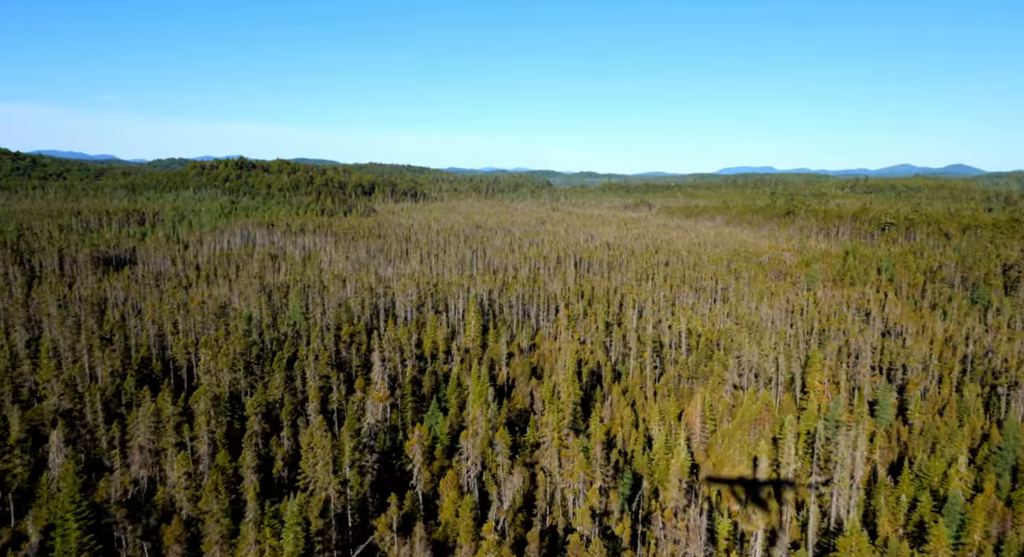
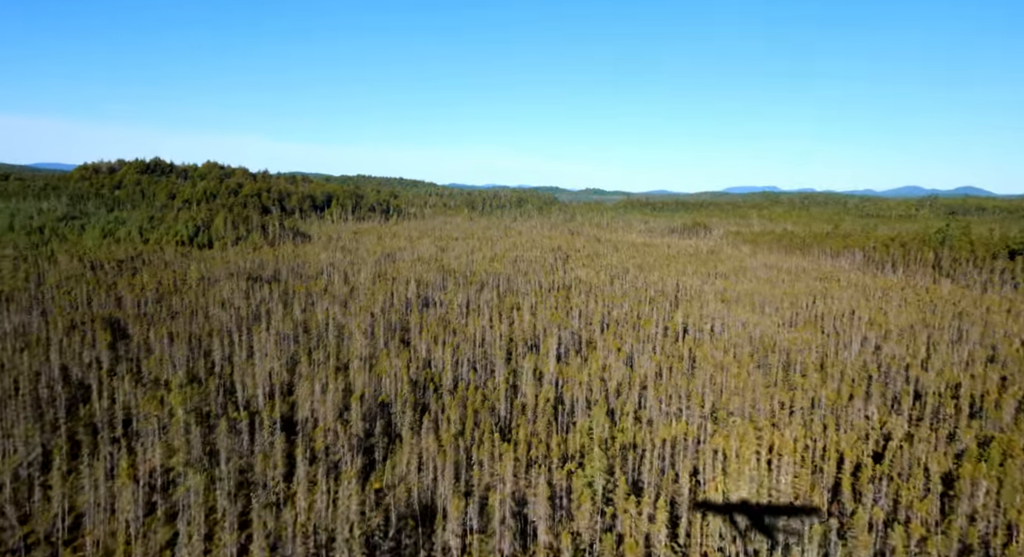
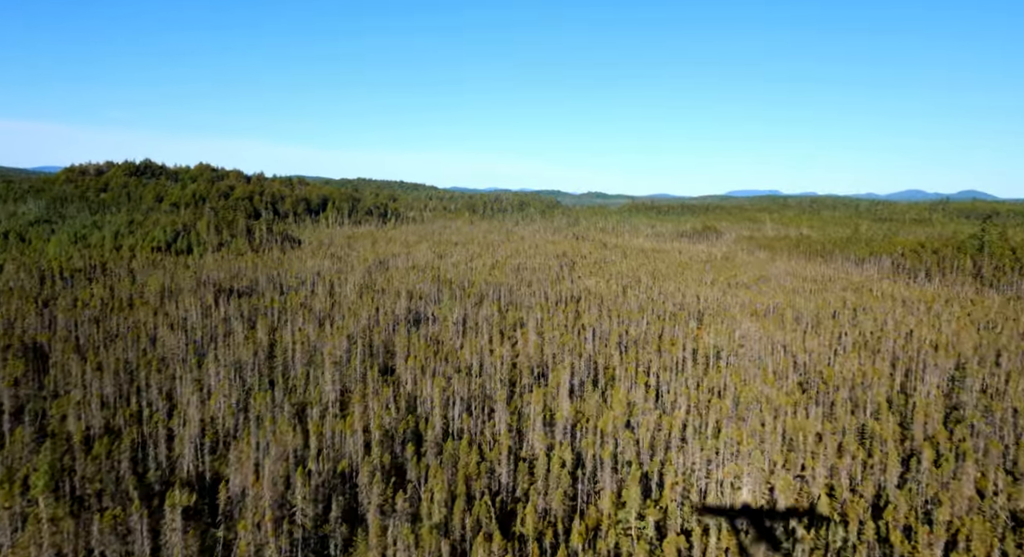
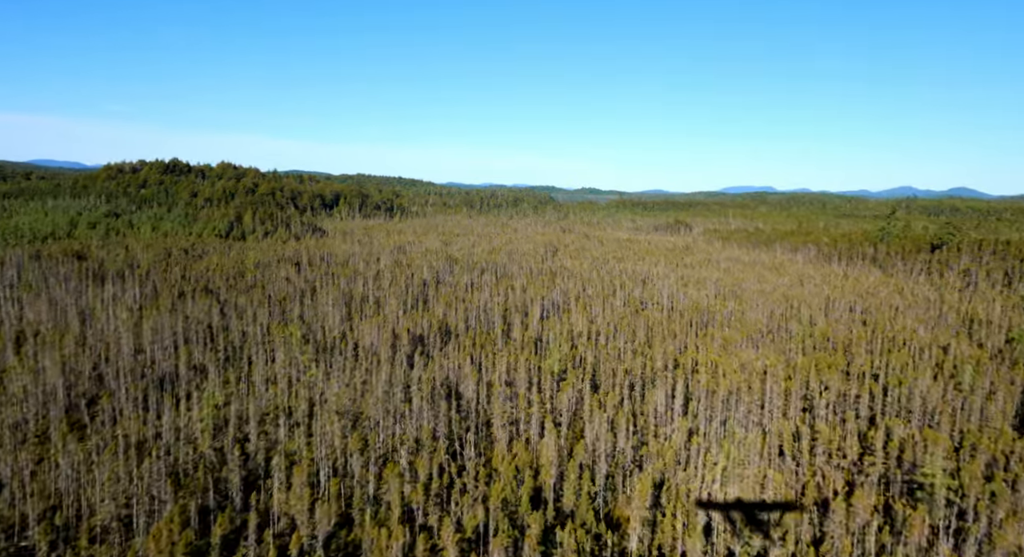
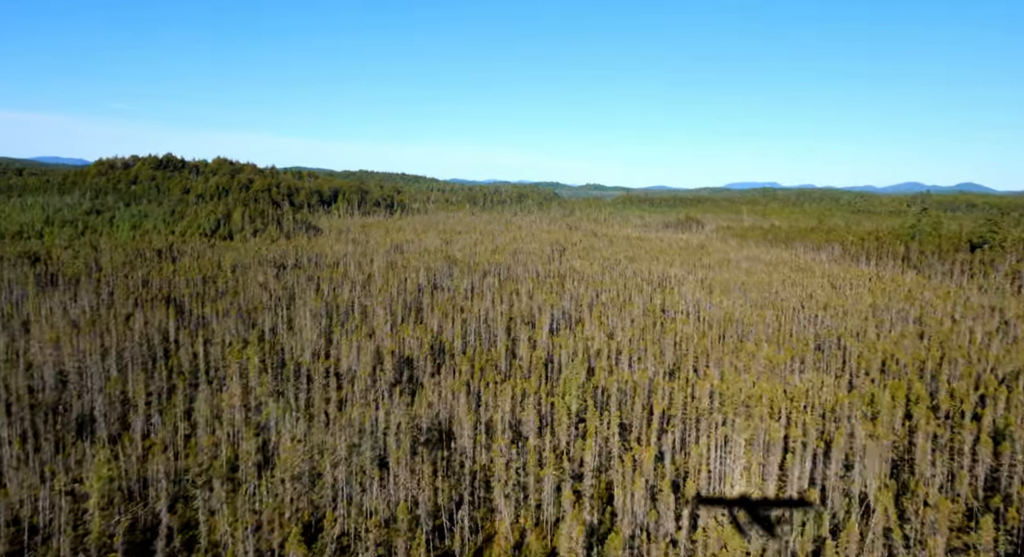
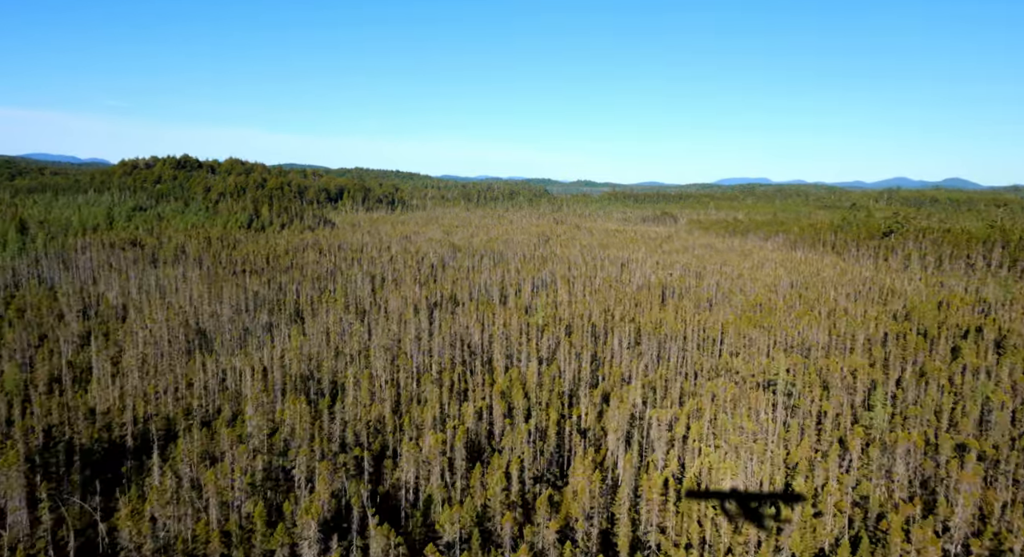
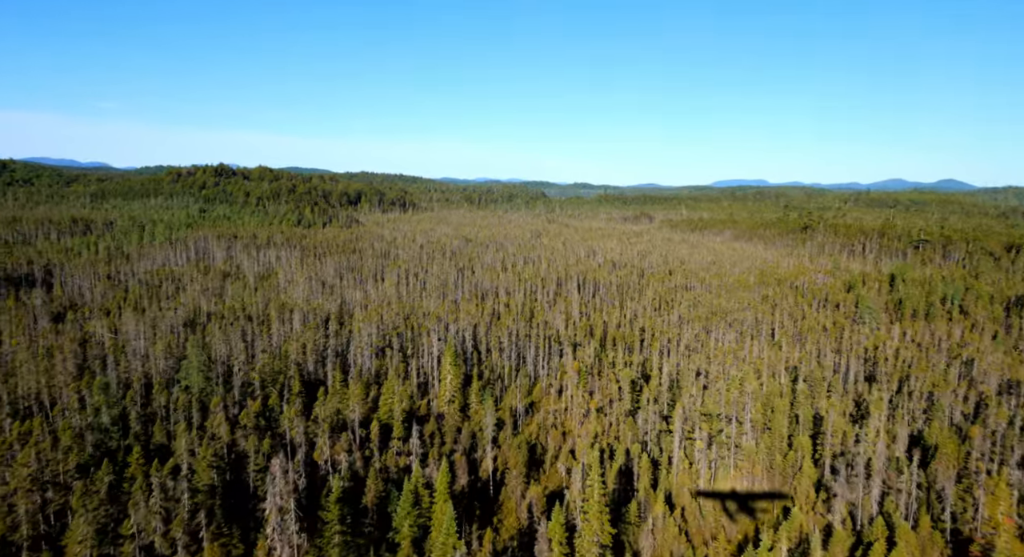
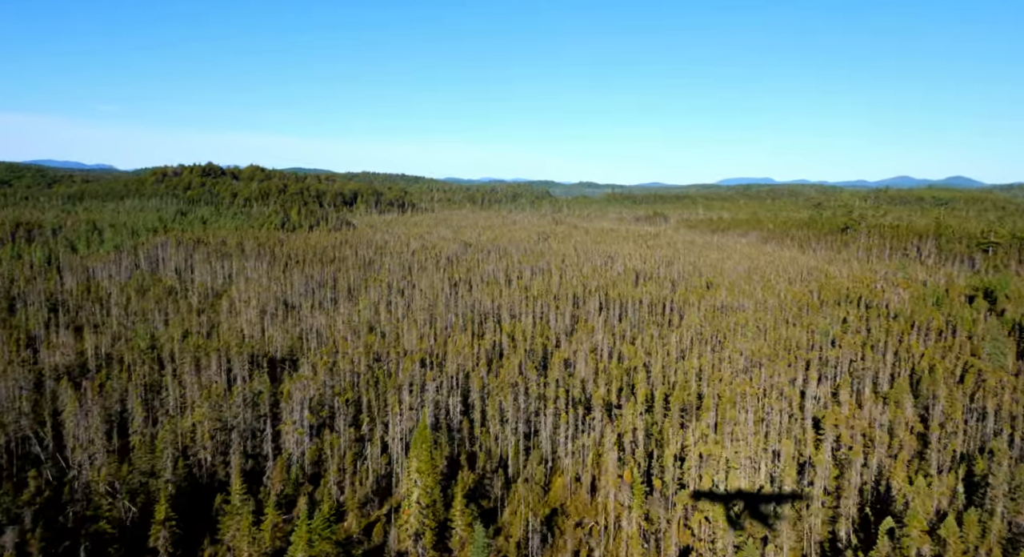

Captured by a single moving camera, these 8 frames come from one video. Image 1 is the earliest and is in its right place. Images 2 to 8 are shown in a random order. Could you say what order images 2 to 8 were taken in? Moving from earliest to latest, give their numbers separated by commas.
7, 8, 6, 4, 5, 2, 3
